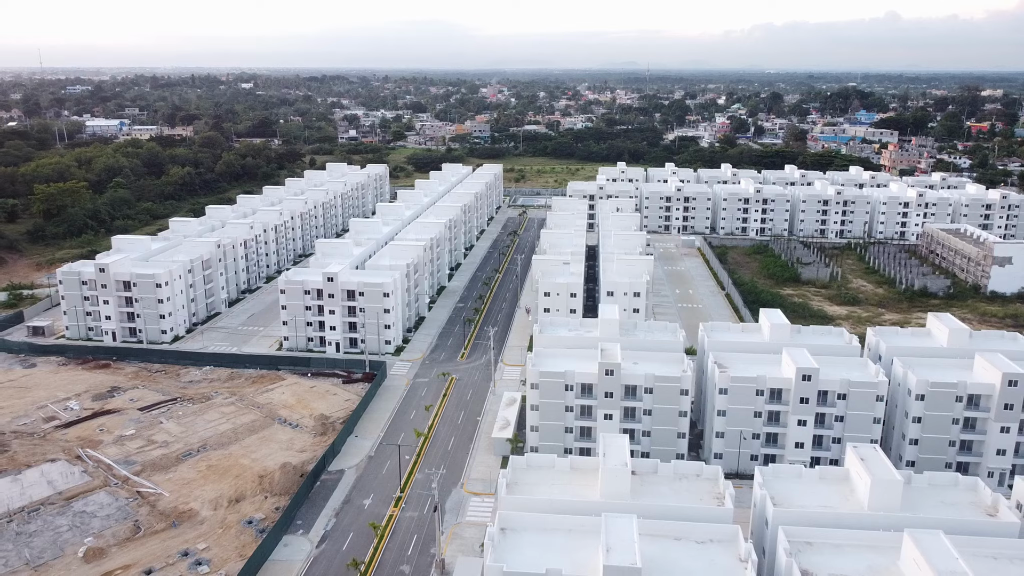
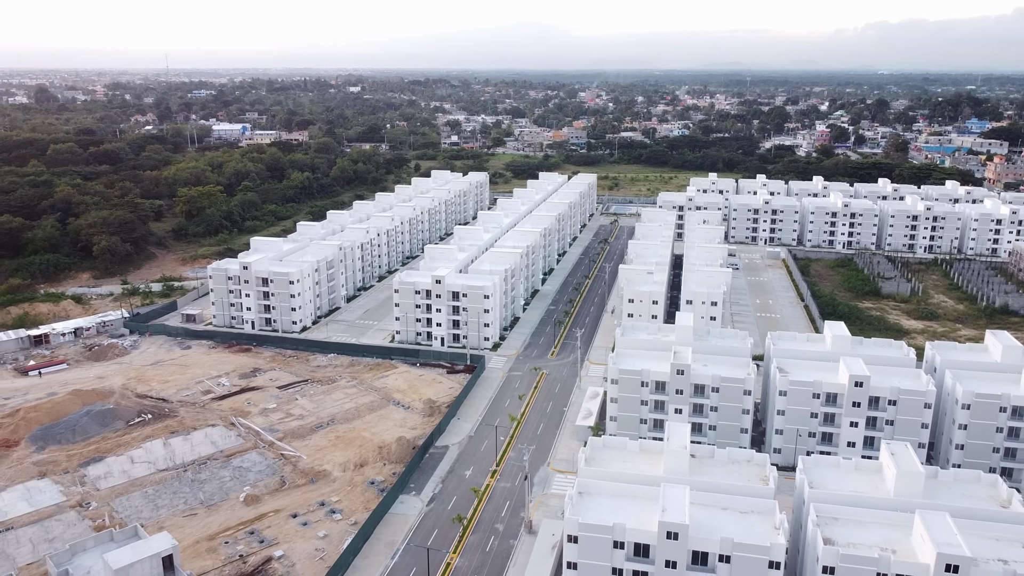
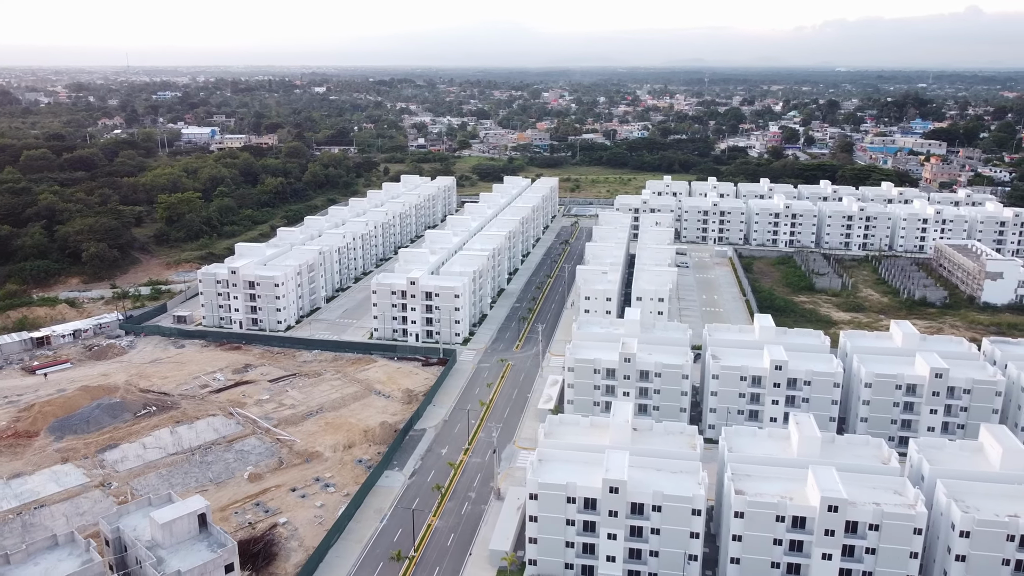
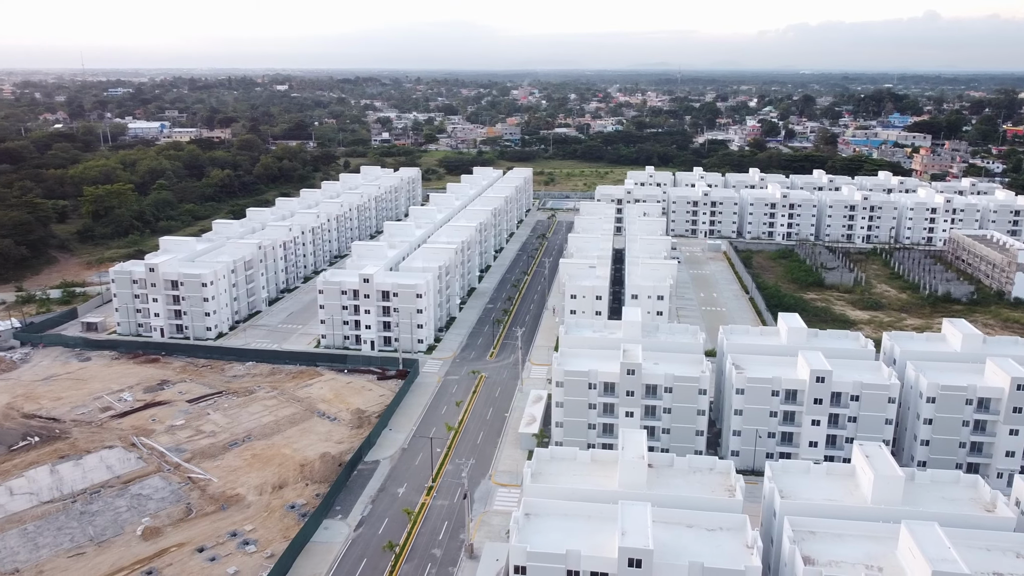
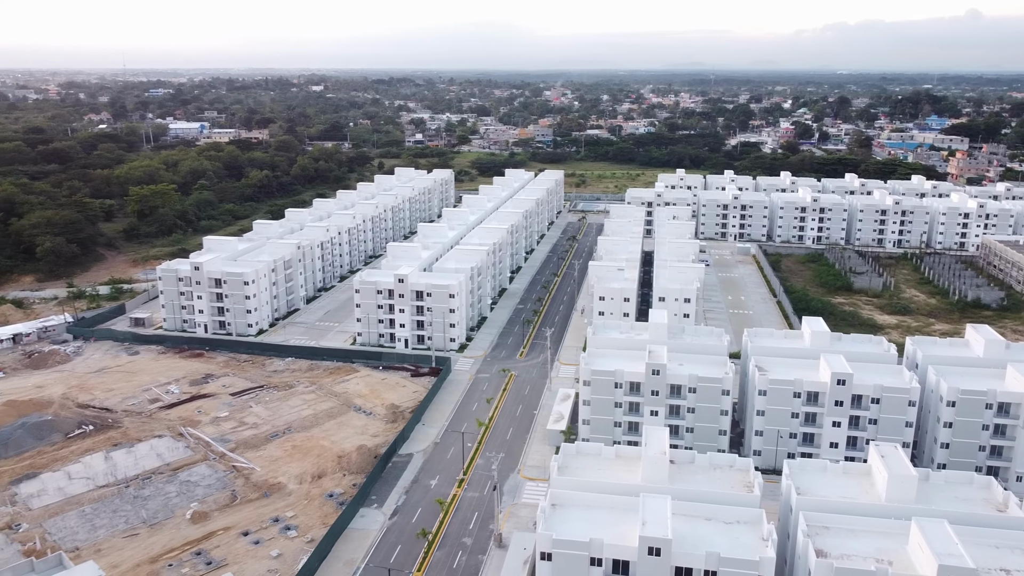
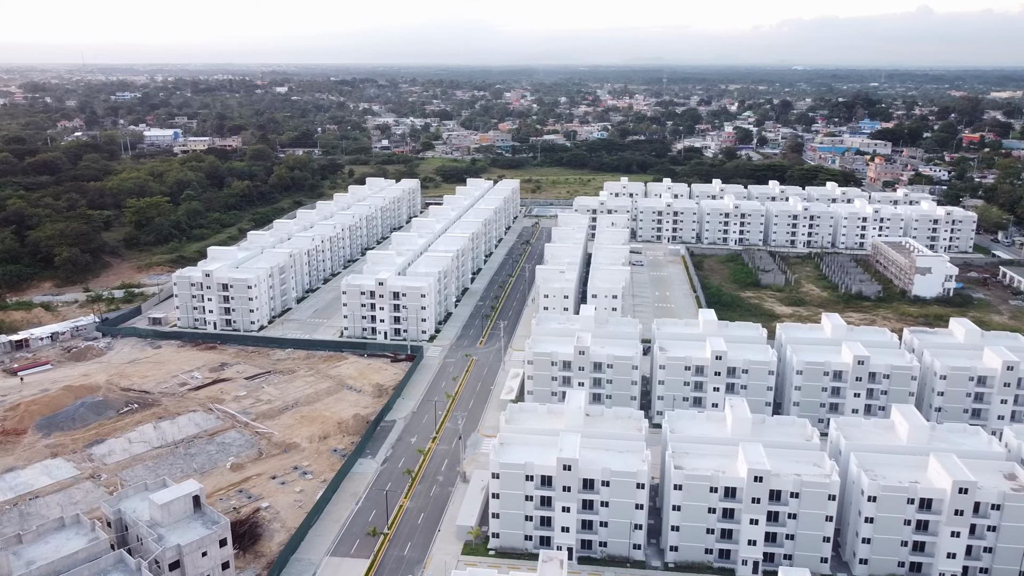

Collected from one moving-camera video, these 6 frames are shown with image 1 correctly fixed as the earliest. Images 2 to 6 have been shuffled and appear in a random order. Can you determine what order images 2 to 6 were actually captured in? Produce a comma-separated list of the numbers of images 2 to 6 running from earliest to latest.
4, 5, 2, 3, 6
